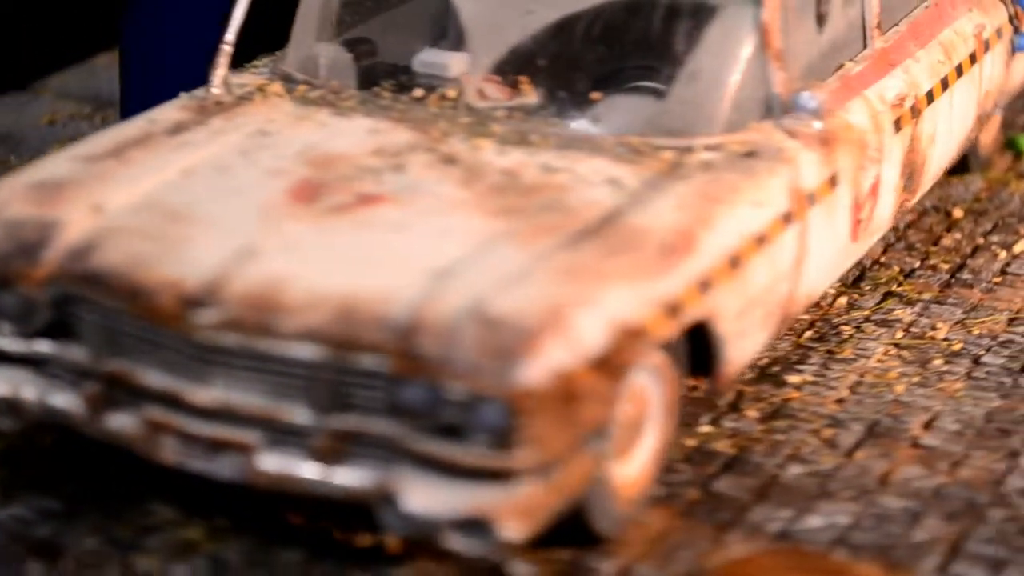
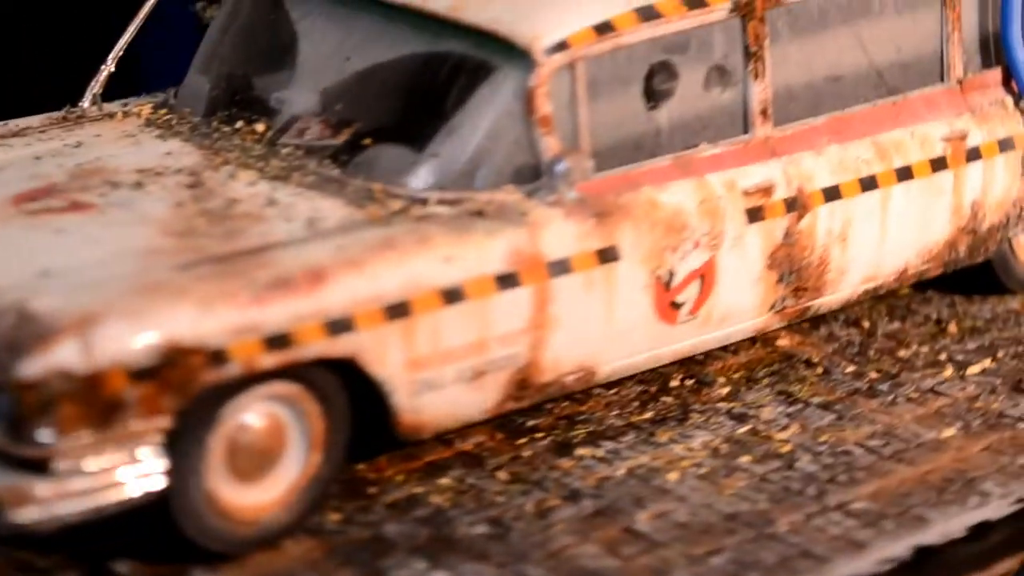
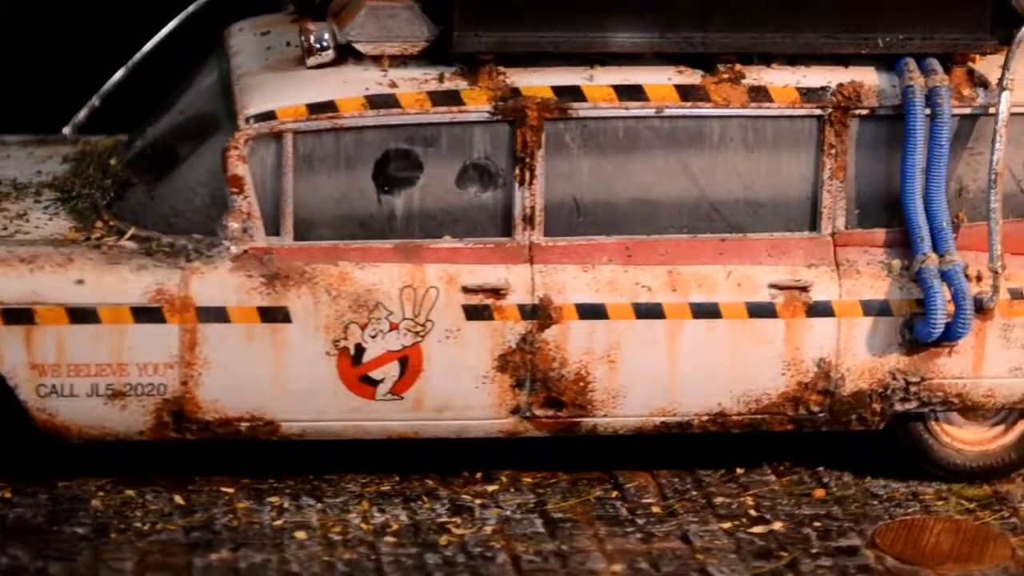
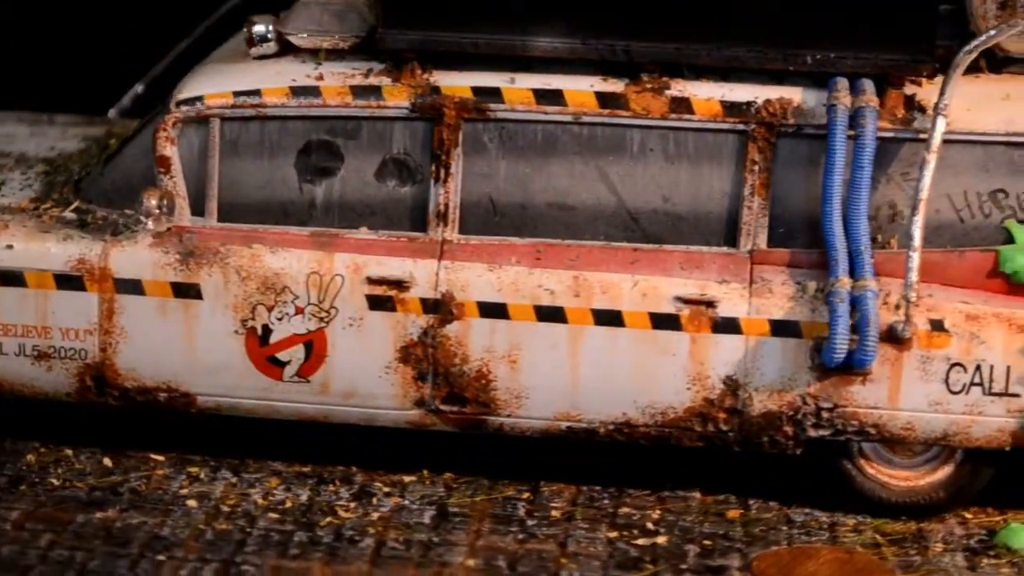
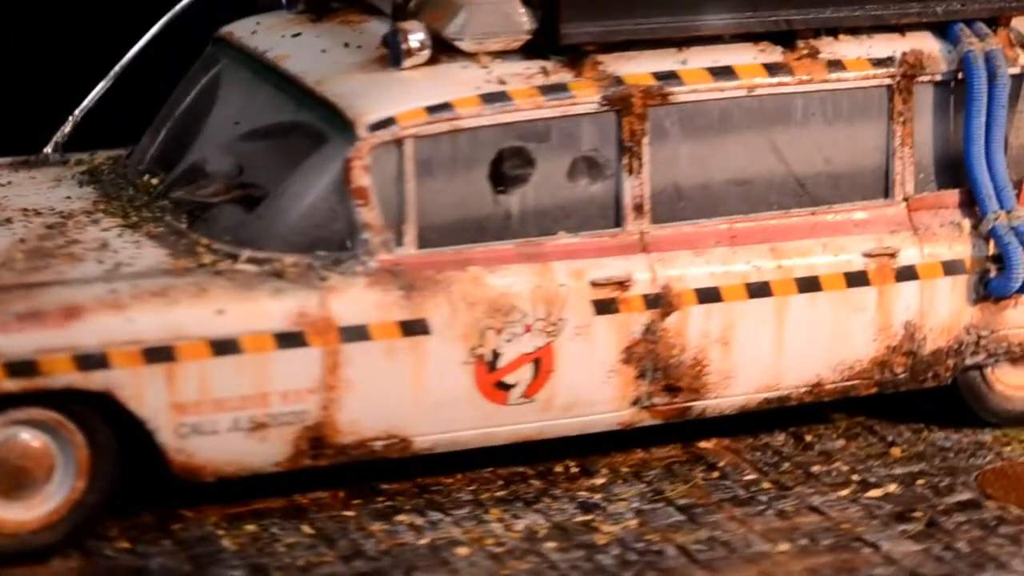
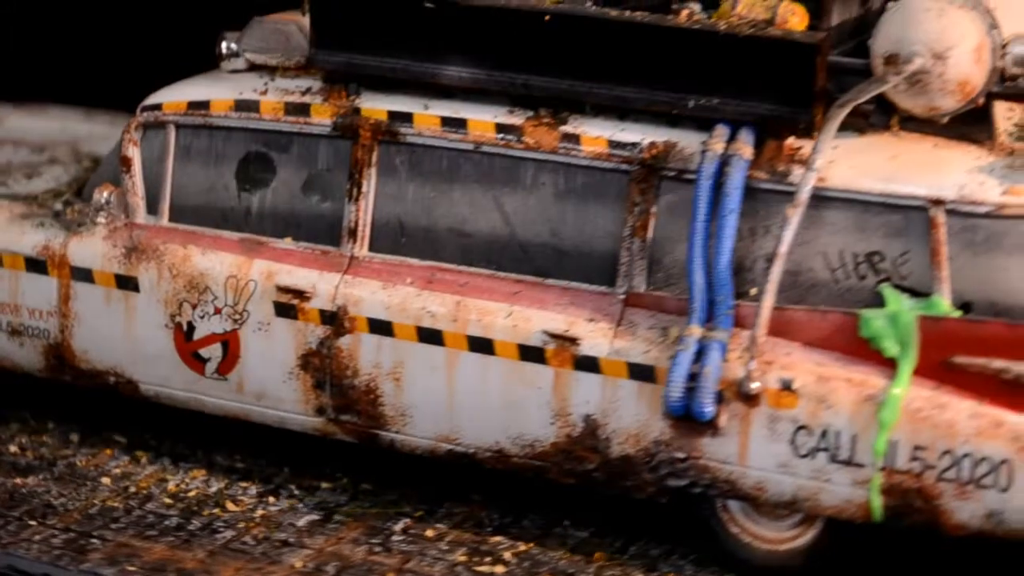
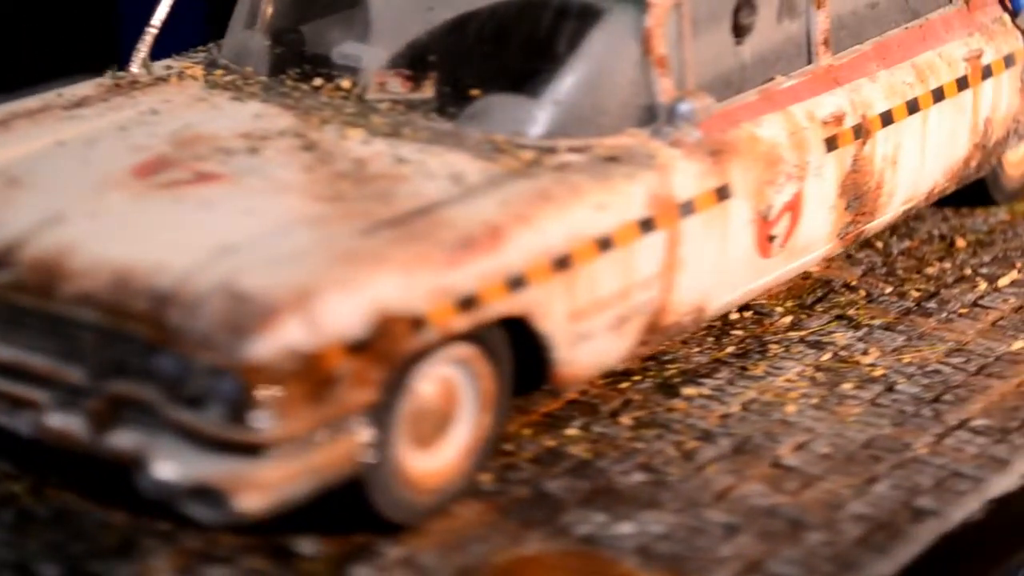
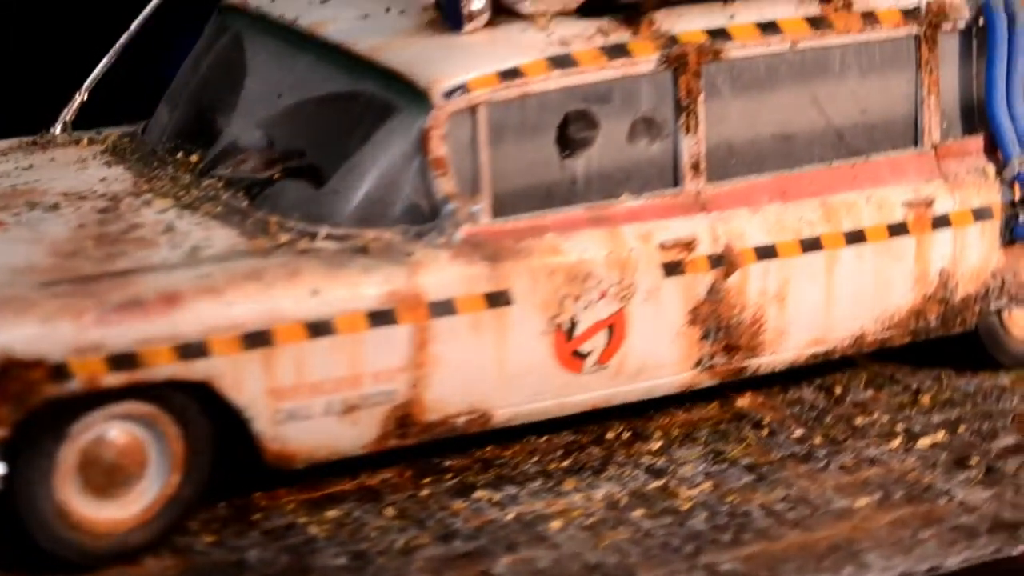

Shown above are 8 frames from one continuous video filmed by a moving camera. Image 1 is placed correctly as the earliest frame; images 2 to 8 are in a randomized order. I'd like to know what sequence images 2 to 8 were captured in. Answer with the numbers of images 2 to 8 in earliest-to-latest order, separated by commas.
7, 2, 8, 5, 3, 4, 6
